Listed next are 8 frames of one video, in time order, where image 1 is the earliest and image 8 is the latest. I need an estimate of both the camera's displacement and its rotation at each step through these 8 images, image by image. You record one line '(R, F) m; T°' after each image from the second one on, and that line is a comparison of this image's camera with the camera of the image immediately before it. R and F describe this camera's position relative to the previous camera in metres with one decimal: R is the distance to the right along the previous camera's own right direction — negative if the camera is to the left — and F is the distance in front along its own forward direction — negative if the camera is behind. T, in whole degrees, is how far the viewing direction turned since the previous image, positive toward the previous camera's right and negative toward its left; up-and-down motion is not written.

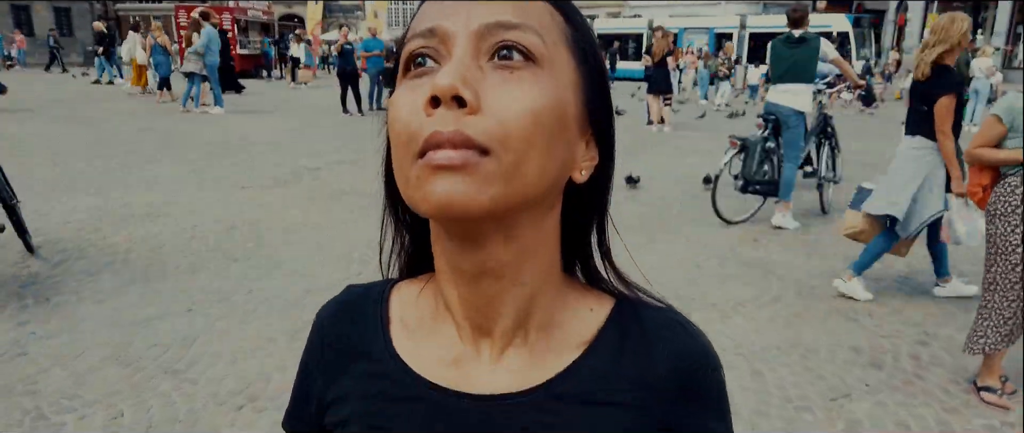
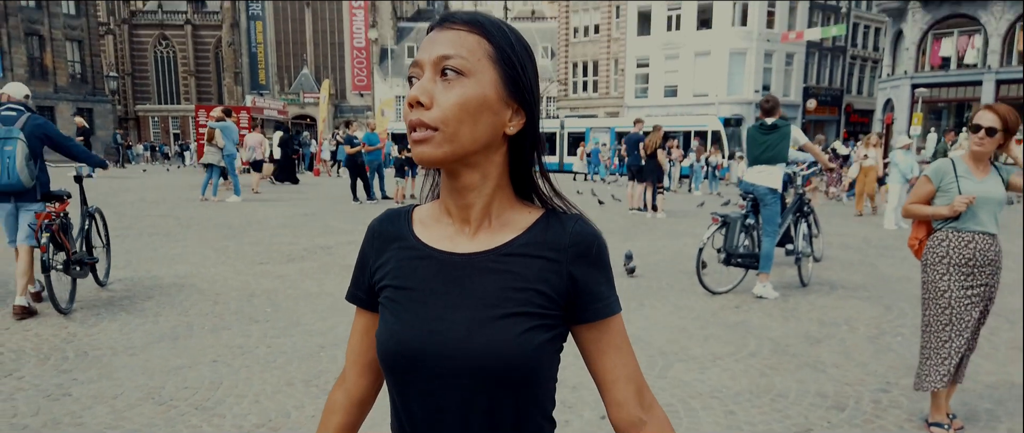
(+0.1, -0.7) m; 0°
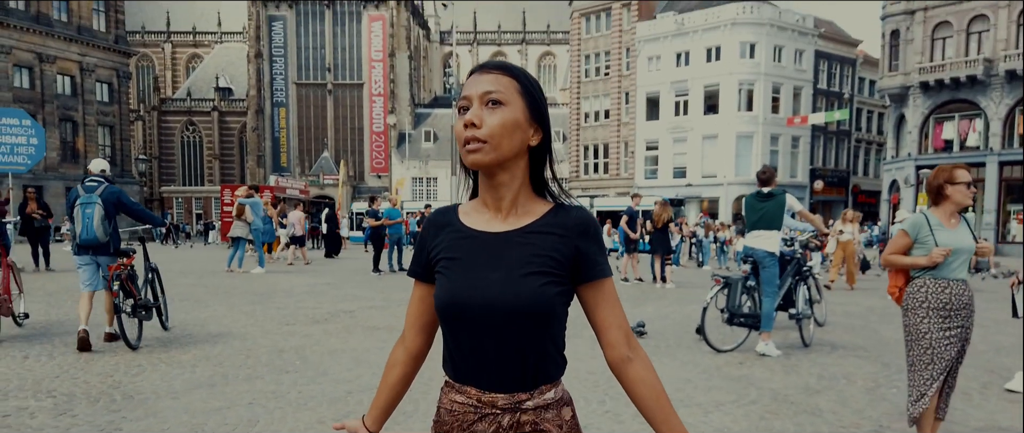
(0.0, -0.6) m; -1°
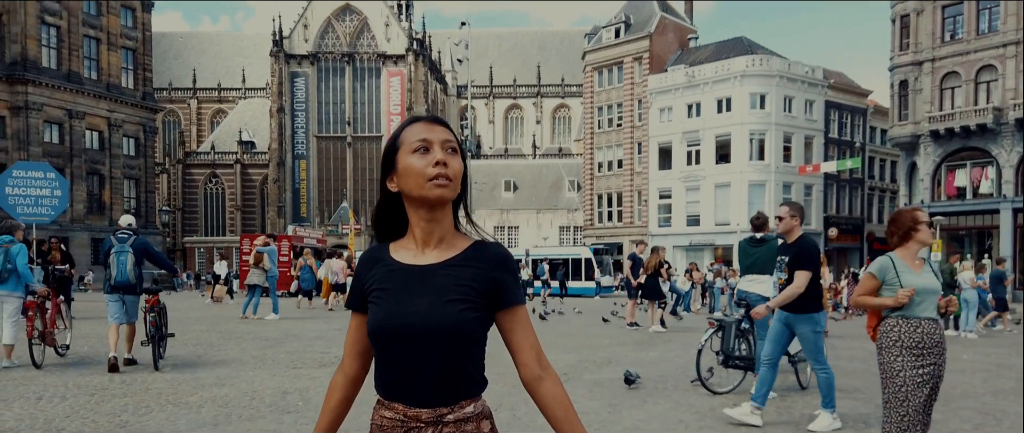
(+0.3, -0.3) m; -2°
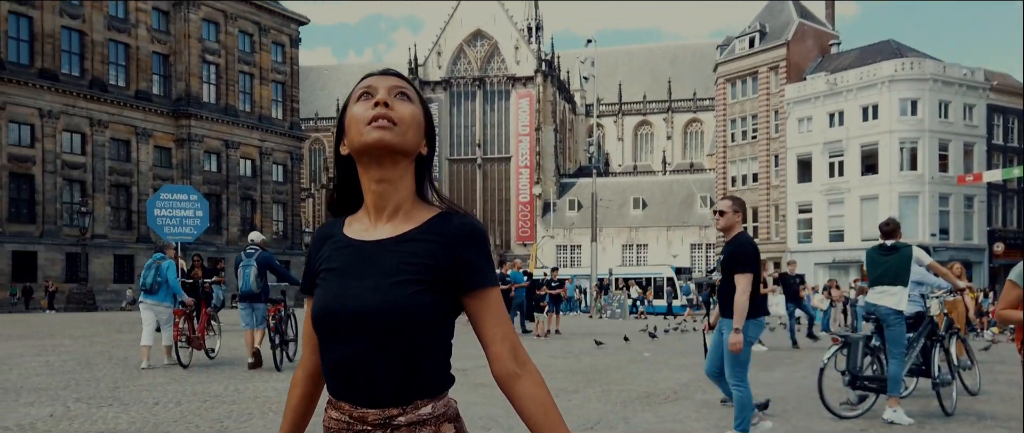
(+0.5, +0.4) m; -10°
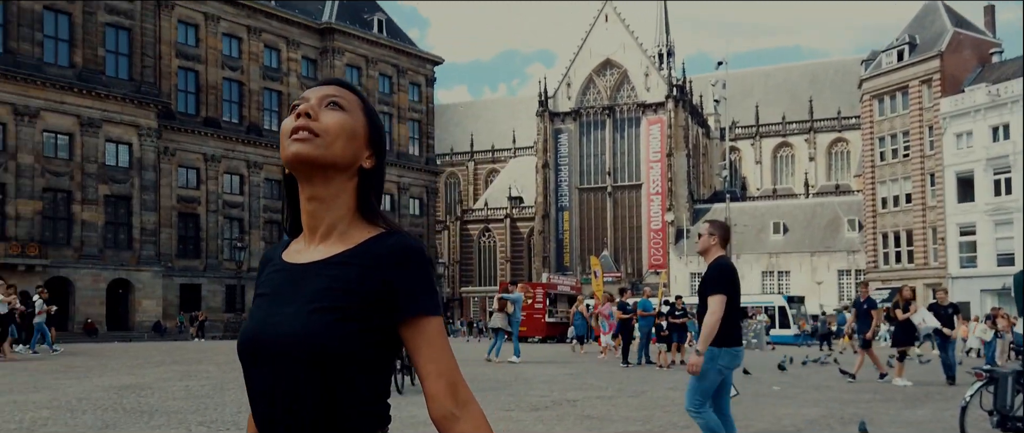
(+0.5, +0.2) m; -10°
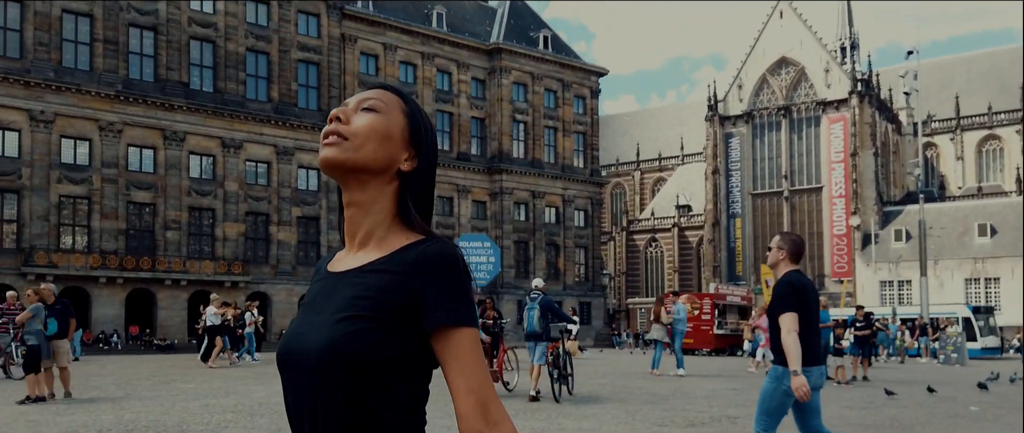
(+0.3, +0.2) m; -13°
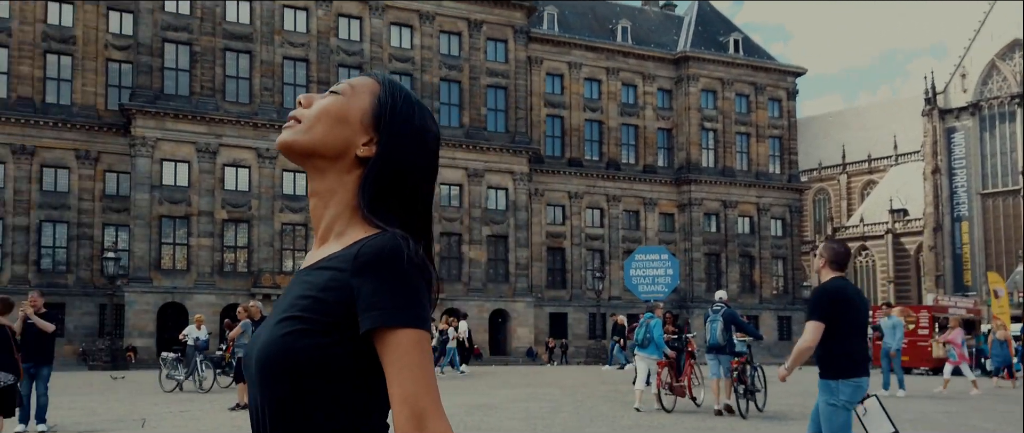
(+0.5, +0.3) m; -15°
